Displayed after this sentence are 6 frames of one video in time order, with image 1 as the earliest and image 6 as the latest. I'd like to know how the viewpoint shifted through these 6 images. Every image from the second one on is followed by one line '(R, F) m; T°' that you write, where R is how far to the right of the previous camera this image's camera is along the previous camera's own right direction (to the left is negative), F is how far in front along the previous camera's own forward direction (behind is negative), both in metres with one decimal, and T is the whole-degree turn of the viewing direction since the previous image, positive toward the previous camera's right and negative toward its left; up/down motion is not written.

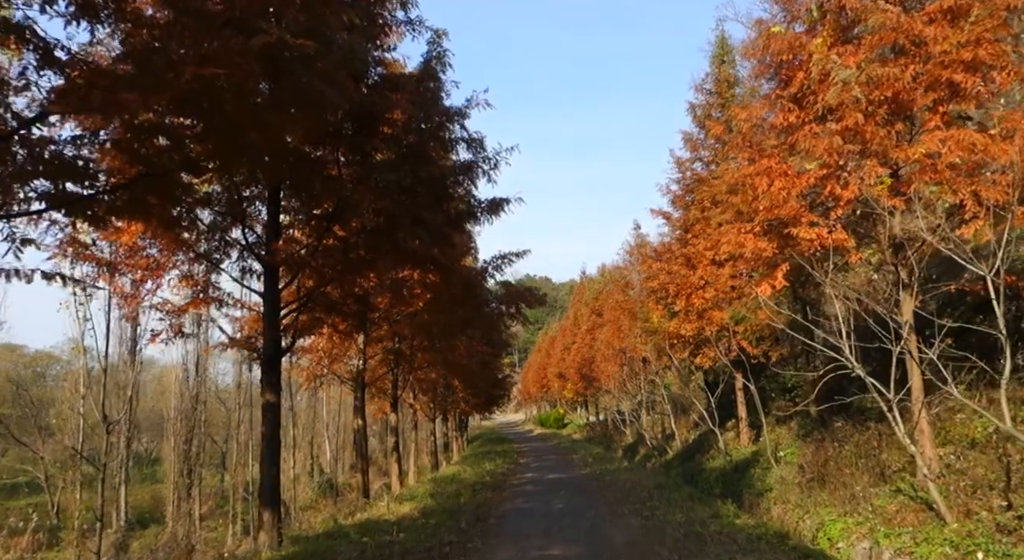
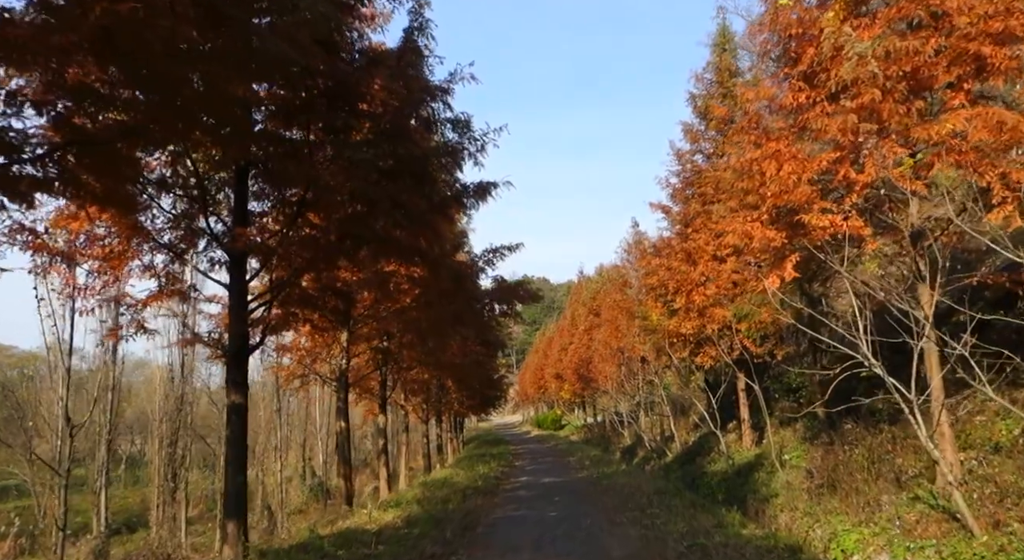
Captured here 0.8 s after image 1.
(+0.1, +0.8) m; 0°
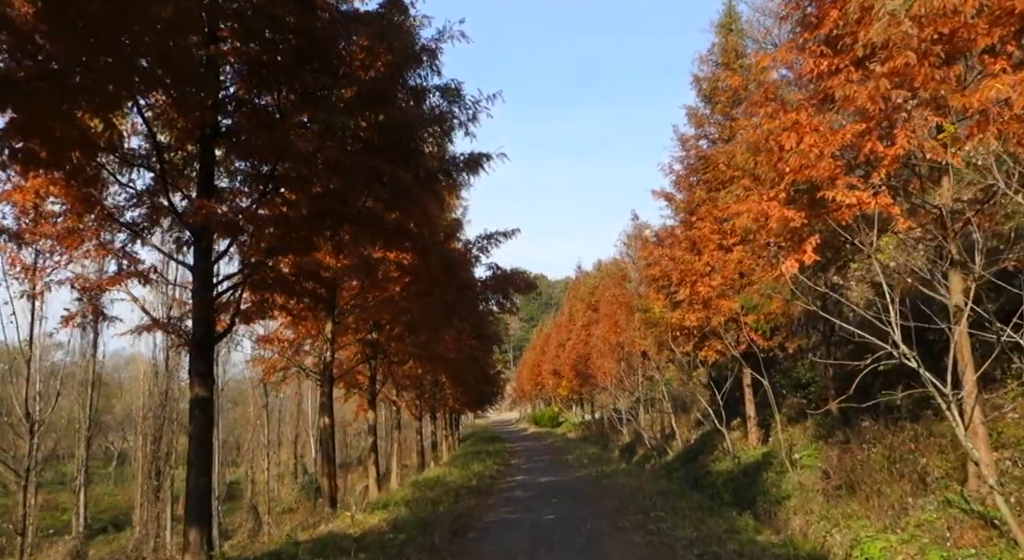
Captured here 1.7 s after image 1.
(0.0, +0.9) m; 0°
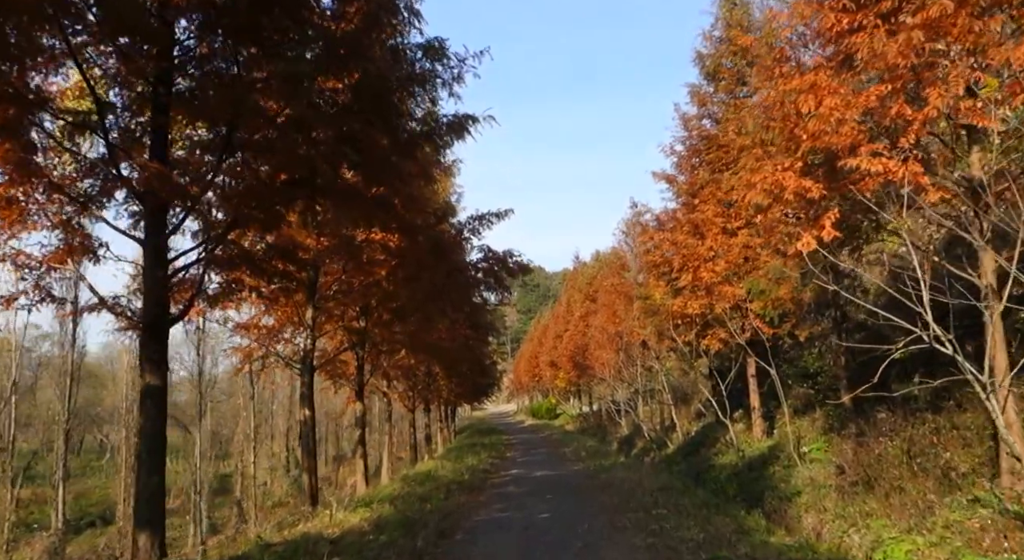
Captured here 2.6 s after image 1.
(+0.1, +0.8) m; 0°
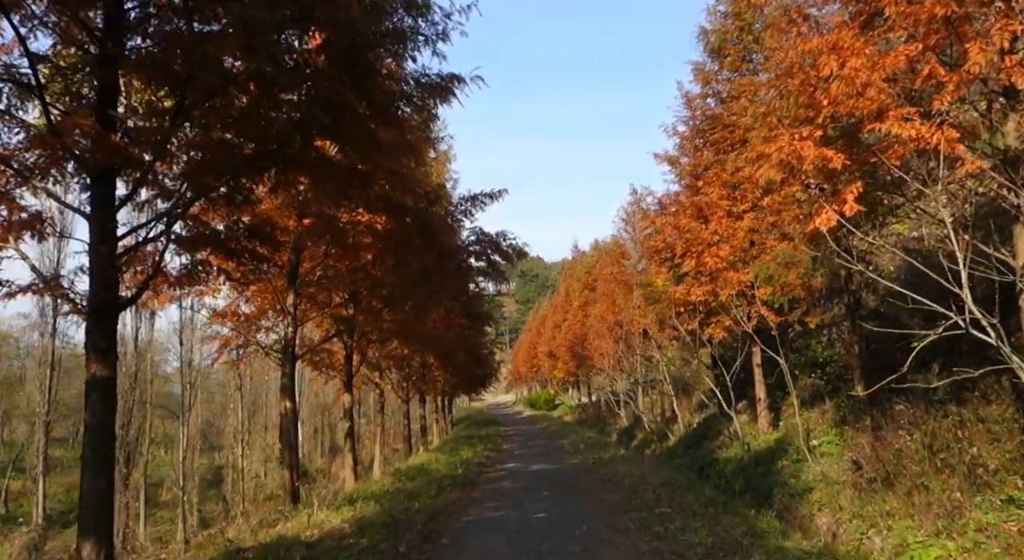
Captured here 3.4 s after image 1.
(+0.1, +0.8) m; 0°
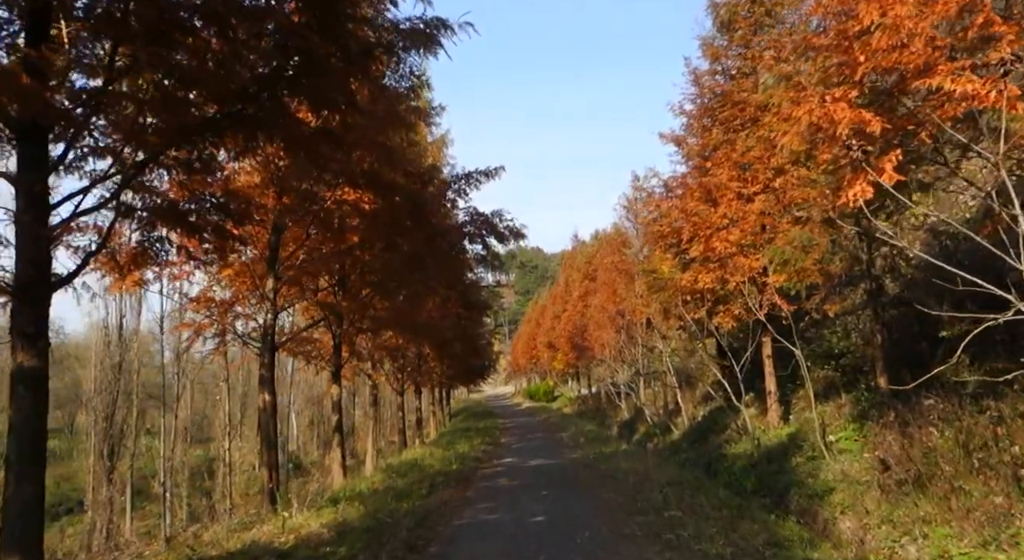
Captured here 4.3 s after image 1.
(0.0, +0.9) m; 0°
